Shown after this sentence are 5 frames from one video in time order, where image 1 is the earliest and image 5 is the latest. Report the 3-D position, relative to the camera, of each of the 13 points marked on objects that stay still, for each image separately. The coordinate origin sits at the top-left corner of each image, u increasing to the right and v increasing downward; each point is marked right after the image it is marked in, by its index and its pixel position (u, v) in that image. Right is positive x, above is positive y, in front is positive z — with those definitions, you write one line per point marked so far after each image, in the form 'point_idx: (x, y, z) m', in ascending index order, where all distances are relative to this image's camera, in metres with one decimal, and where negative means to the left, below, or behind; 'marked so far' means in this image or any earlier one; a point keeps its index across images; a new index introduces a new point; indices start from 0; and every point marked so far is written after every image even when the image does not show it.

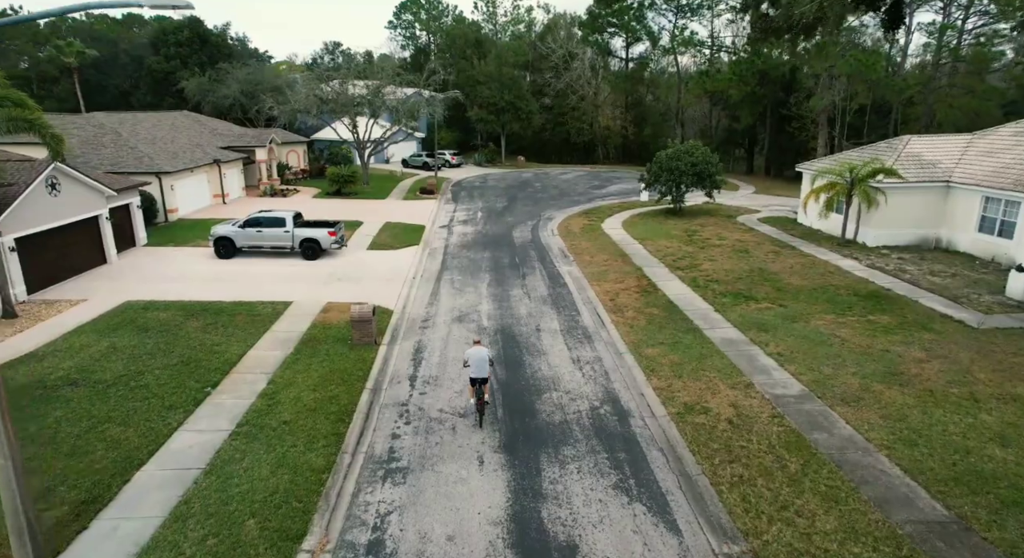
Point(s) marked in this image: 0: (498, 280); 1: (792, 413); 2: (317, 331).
0: (-0.4, -0.1, +18.1) m
1: (+4.7, -2.3, +9.7) m
2: (-4.6, -1.2, +13.7) m
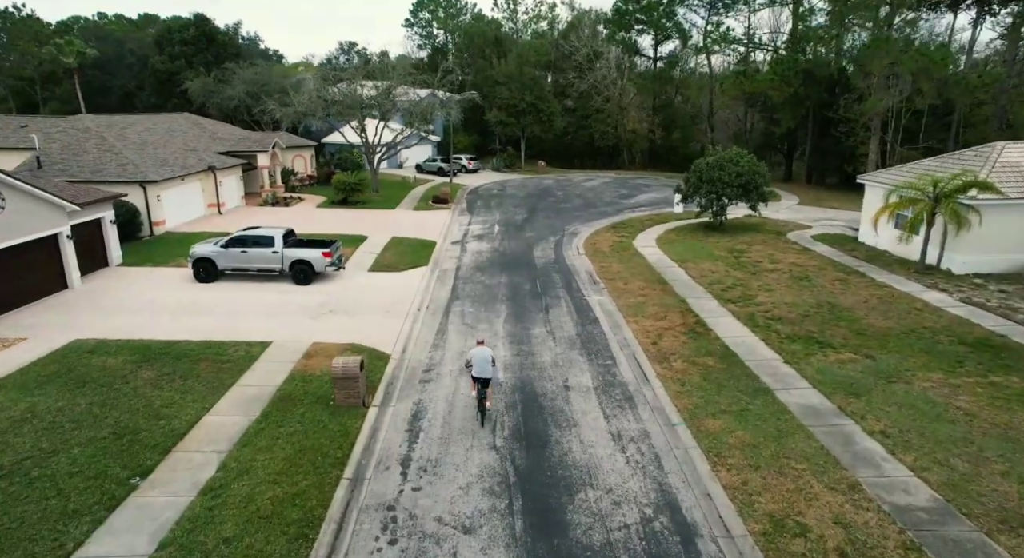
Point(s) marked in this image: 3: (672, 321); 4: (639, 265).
0: (+0.2, -1.0, +15.4) m
1: (+5.0, -3.2, +6.8) m
2: (-4.2, -2.1, +11.1) m
3: (+4.0, -1.1, +14.7) m
4: (+4.3, +0.4, +19.7) m
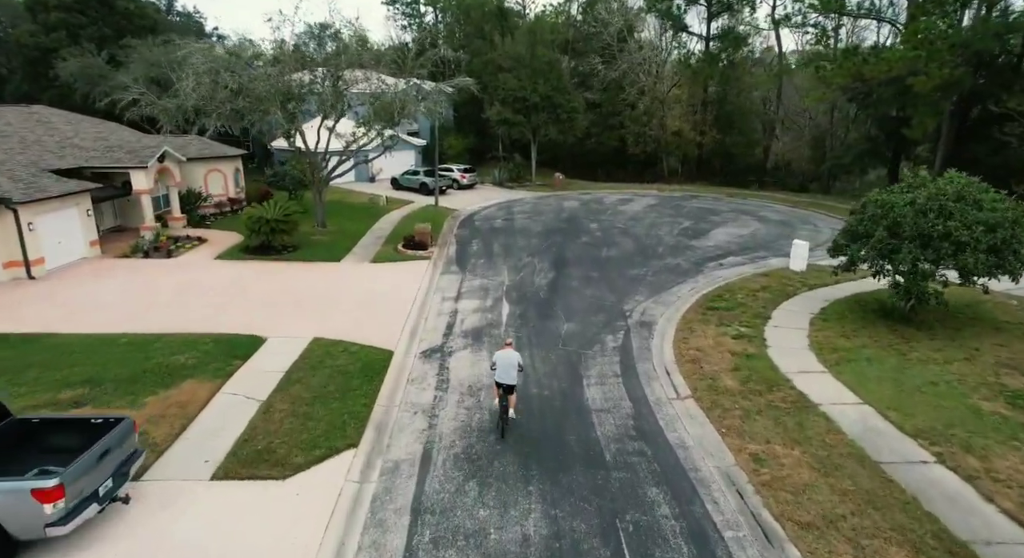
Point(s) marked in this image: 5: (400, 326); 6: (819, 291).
0: (+0.7, -4.0, +4.1) m
1: (+5.6, -6.3, -4.5) m
2: (-3.6, -5.2, -0.2) m
3: (+4.6, -4.1, +3.4) m
4: (+4.9, -2.7, +8.4) m
5: (-2.7, -1.1, +14.3) m
6: (+8.5, -0.3, +16.2) m
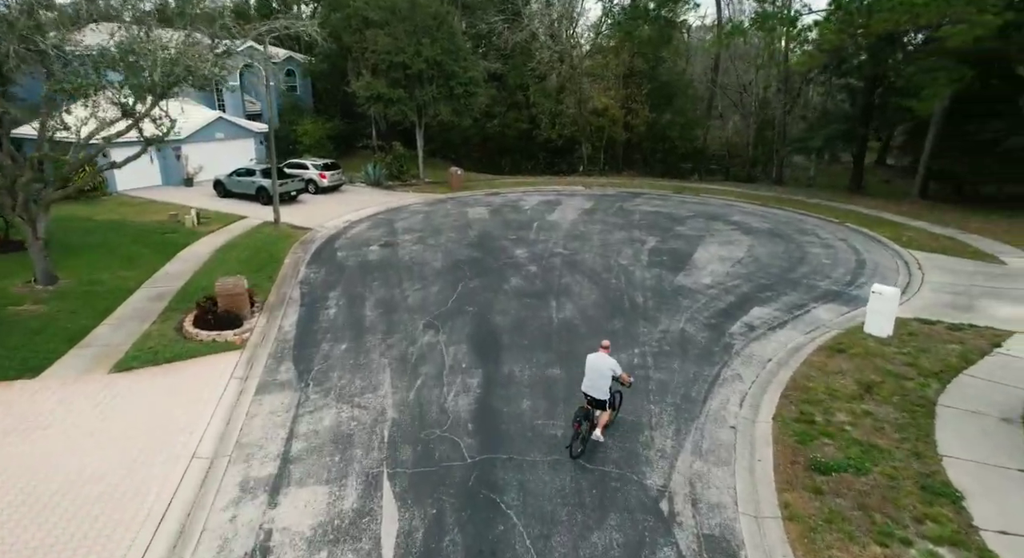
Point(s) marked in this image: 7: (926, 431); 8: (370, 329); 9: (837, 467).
0: (+1.8, -6.2, -4.4) m
1: (+8.3, -8.3, -11.8) m
2: (-1.6, -7.7, -9.4) m
3: (+5.8, -6.1, -4.4) m
4: (+5.0, -4.5, +0.6) m
5: (-3.7, -3.3, +4.9) m
6: (+7.0, -1.8, +8.8) m
7: (+5.9, -2.0, +8.2) m
8: (-3.0, -0.8, +12.2) m
9: (+4.2, -2.4, +7.3) m
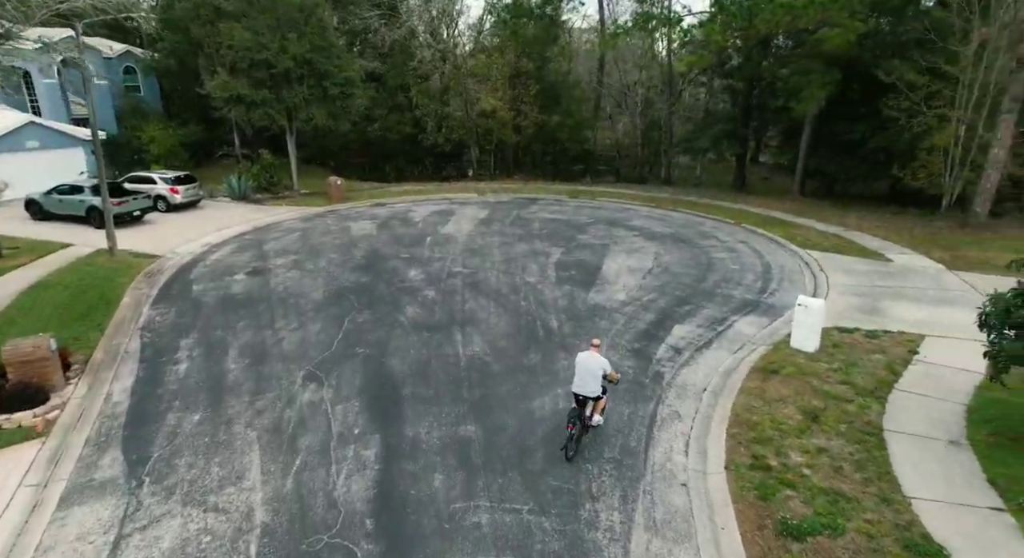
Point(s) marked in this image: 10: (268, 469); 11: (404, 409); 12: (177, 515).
0: (+3.4, -6.6, -5.7) m
1: (+11.3, -8.3, -11.8) m
2: (+1.1, -8.2, -11.2) m
3: (+7.2, -6.2, -4.9) m
4: (+5.5, -4.7, -0.2) m
5: (-3.9, -4.1, +2.4) m
6: (+5.8, -2.0, +8.2) m
7: (+4.8, -2.3, +7.4) m
8: (-4.7, -1.6, +9.8) m
9: (+3.3, -2.7, +6.3) m
10: (-3.1, -2.3, +7.6) m
11: (-1.6, -1.8, +9.0) m
12: (-3.9, -2.7, +6.6) m
